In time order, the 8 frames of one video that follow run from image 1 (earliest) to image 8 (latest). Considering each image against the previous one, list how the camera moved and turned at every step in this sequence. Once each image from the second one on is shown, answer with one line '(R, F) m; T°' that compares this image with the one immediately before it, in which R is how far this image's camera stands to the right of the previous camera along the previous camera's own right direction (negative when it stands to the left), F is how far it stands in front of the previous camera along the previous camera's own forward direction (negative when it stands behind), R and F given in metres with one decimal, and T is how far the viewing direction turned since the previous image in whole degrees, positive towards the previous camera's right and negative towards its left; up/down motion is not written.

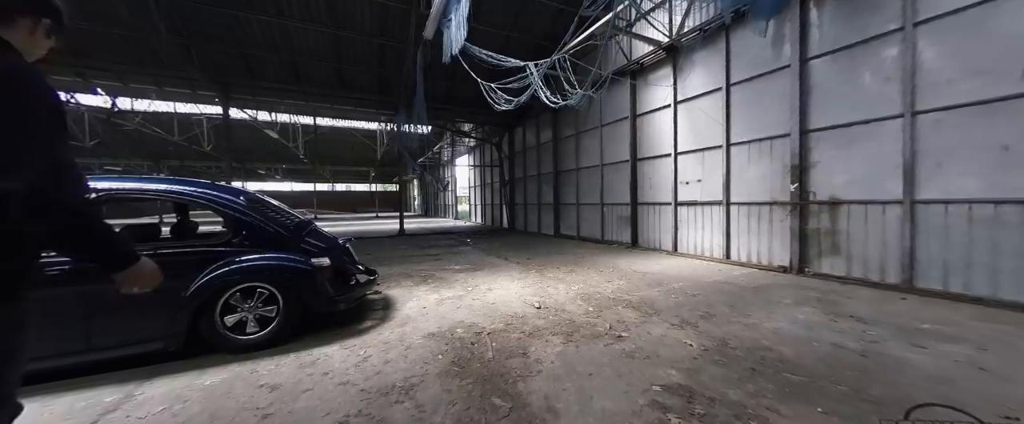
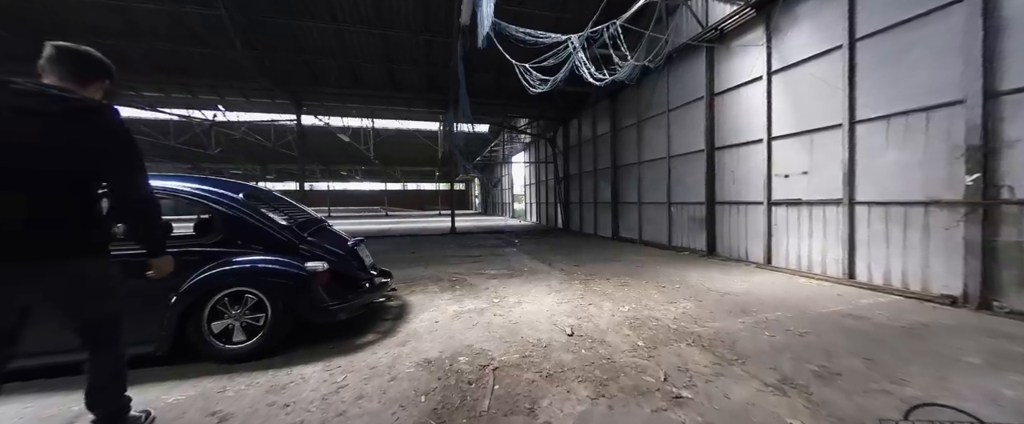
(+0.3, +0.5) m; -12°
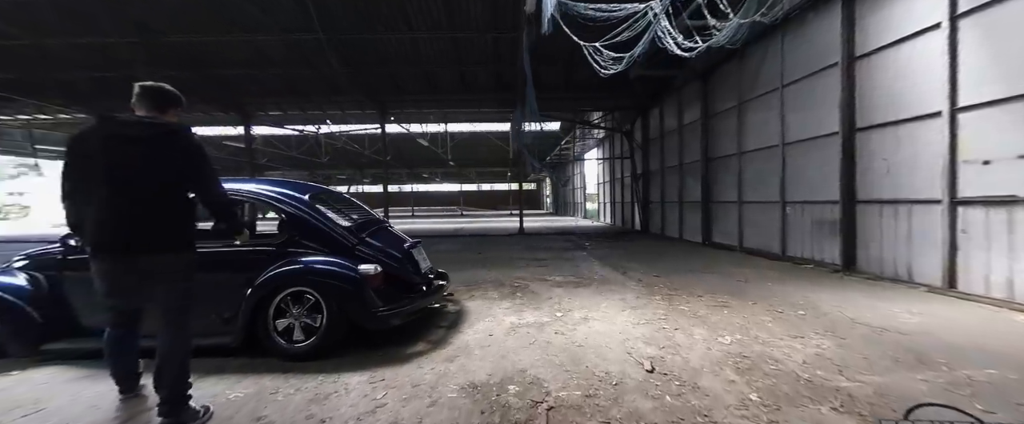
(+0.1, +0.3) m; -14°
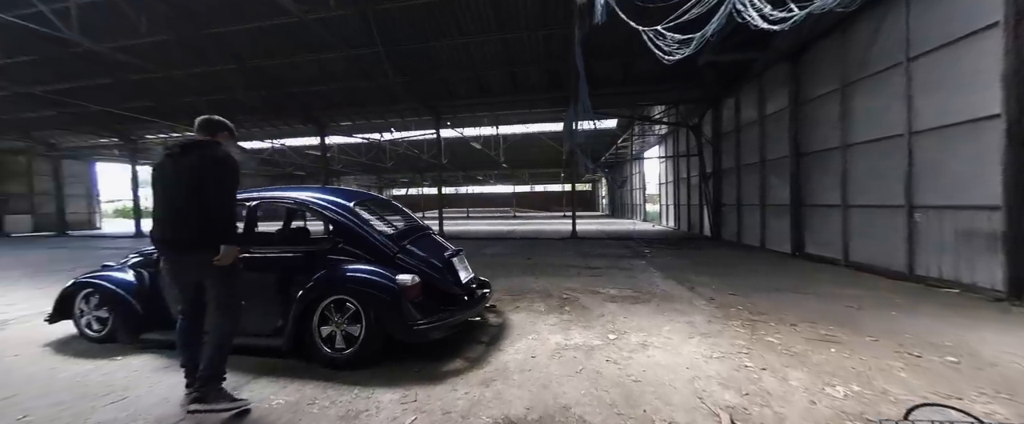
(+0.1, +0.2) m; -10°
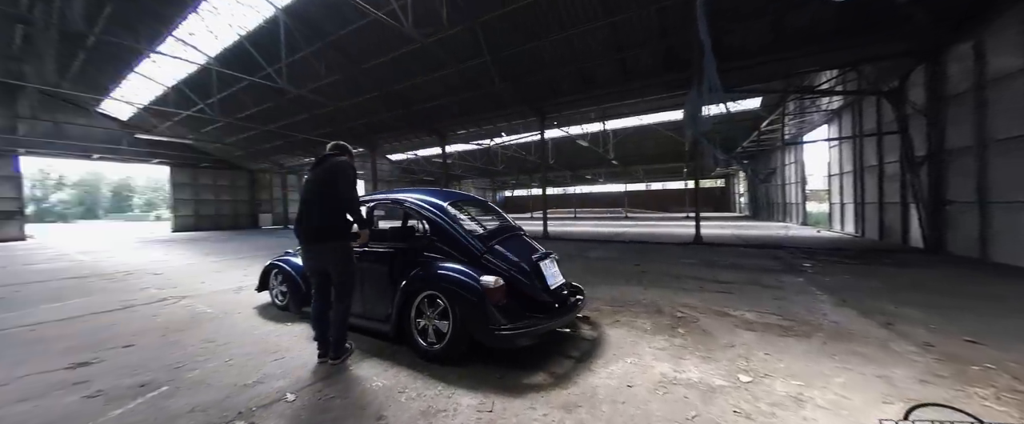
(+0.1, +0.2) m; -20°
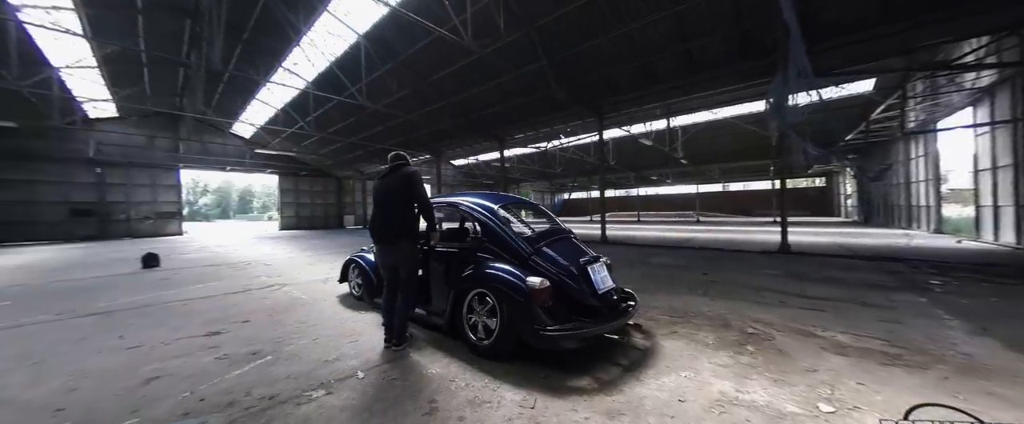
(+0.1, 0.0) m; -11°
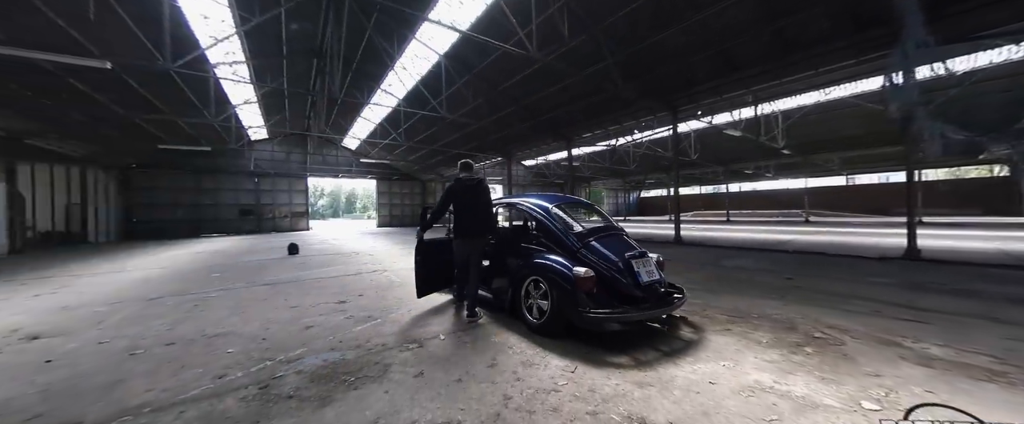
(+0.2, -0.4) m; -13°
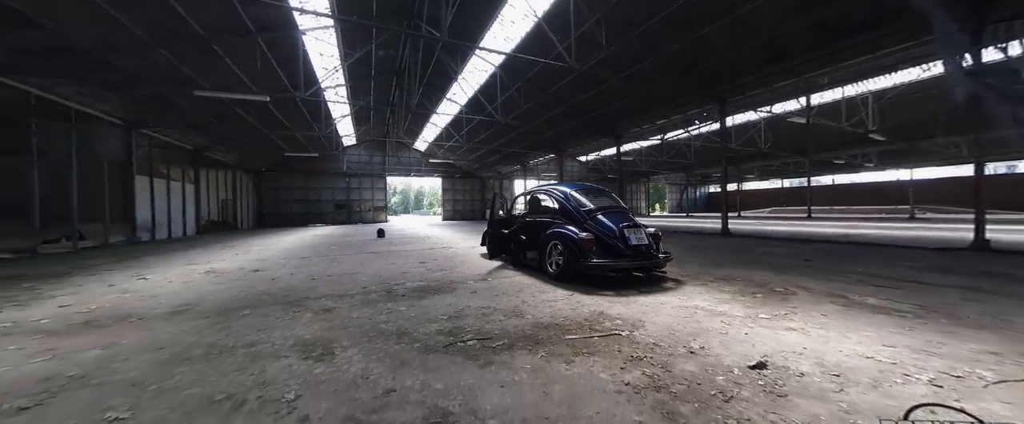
(+0.4, -1.0) m; -11°
